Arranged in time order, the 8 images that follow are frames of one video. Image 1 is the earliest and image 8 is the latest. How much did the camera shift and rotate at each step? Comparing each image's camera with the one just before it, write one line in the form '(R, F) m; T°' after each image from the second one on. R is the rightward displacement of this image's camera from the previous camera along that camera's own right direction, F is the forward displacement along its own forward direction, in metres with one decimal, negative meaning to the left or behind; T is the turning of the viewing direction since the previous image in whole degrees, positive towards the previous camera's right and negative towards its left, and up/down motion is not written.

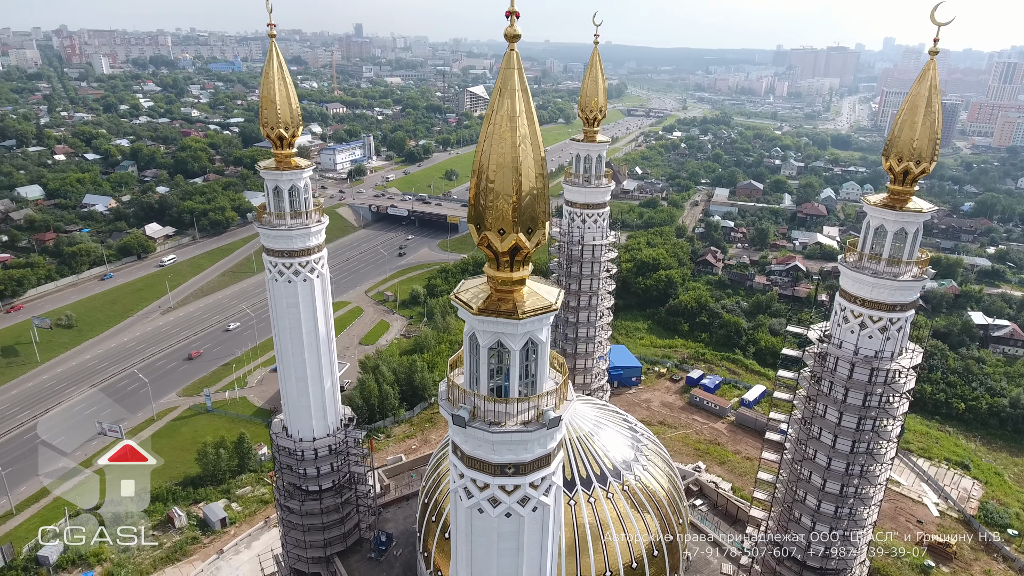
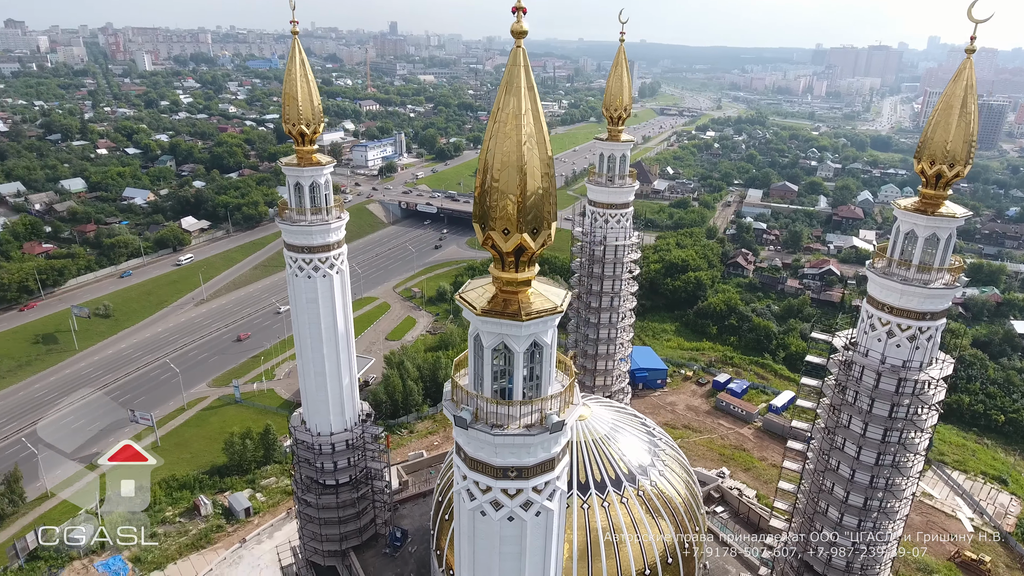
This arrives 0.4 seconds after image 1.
(+0.3, +0.1) m; -3°
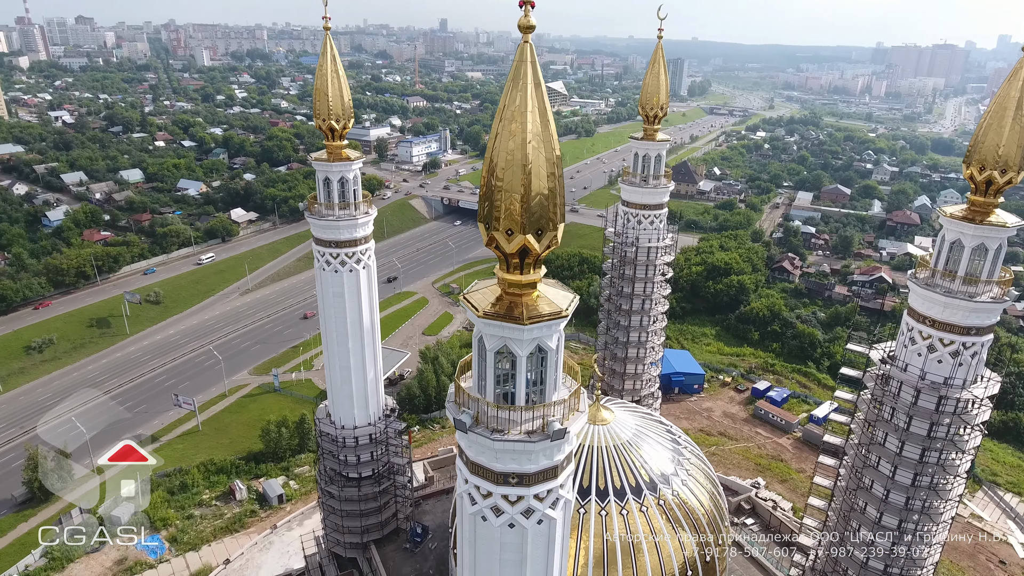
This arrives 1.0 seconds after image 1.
(+0.4, +0.2) m; -4°
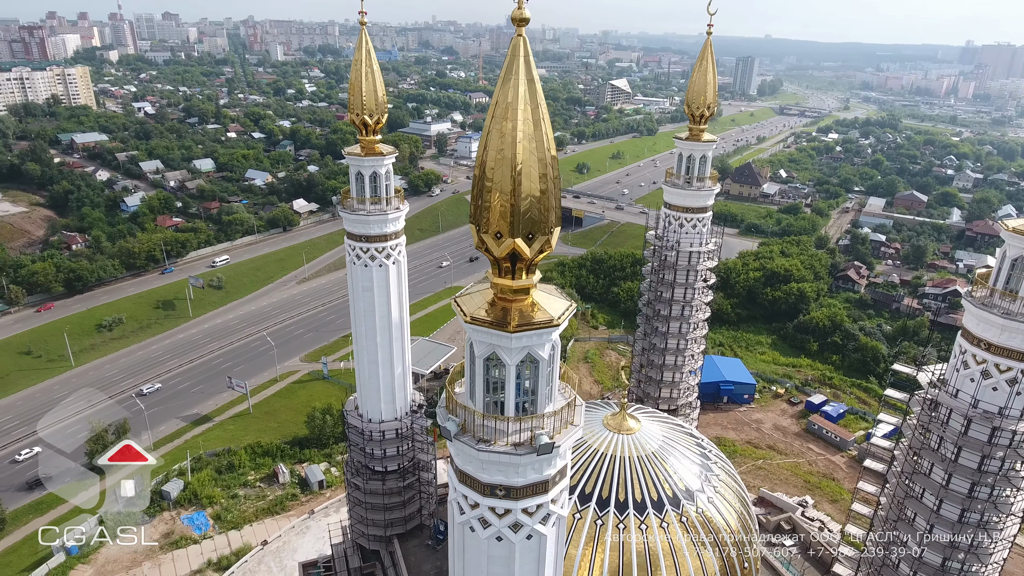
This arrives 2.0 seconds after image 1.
(+0.6, +0.3) m; -5°
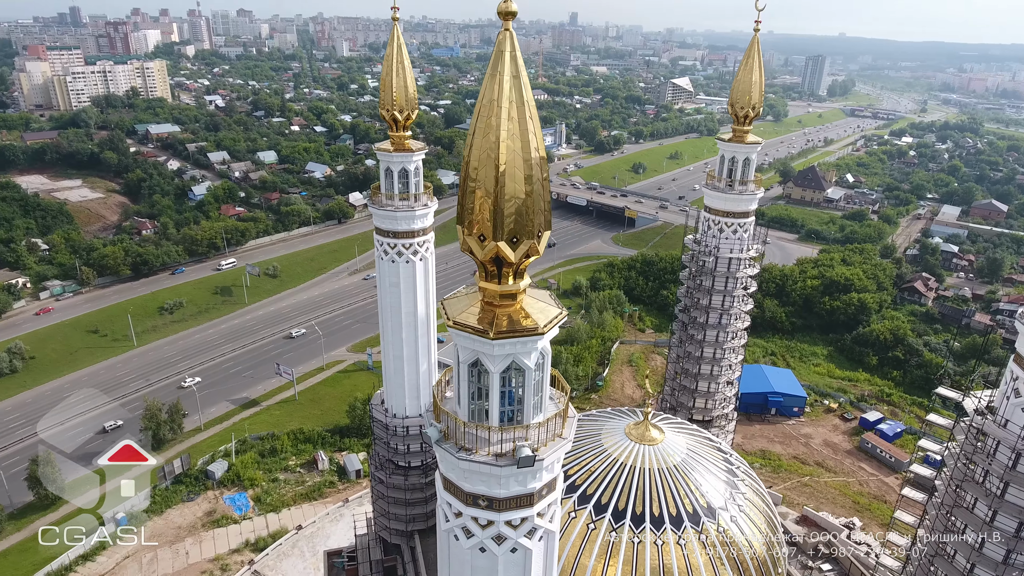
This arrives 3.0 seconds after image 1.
(+0.6, +0.3) m; -5°
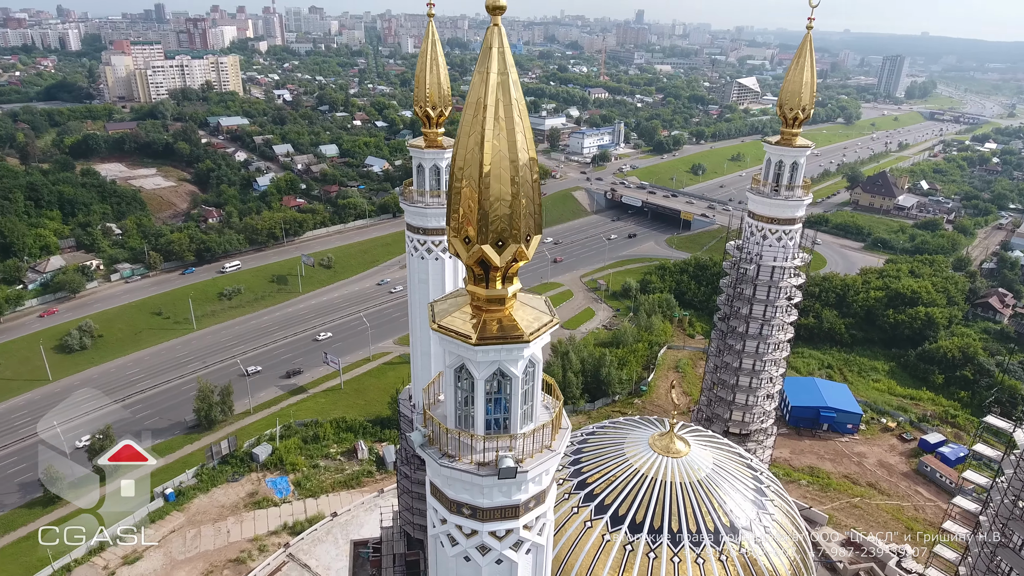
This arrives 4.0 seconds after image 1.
(+0.6, +0.2) m; -5°
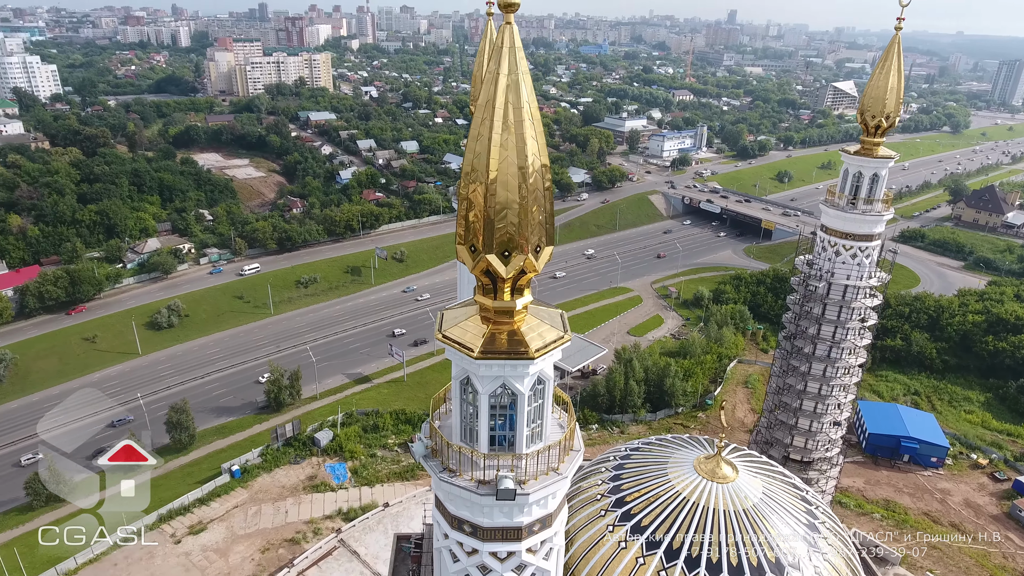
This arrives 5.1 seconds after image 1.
(+0.6, +0.3) m; -7°
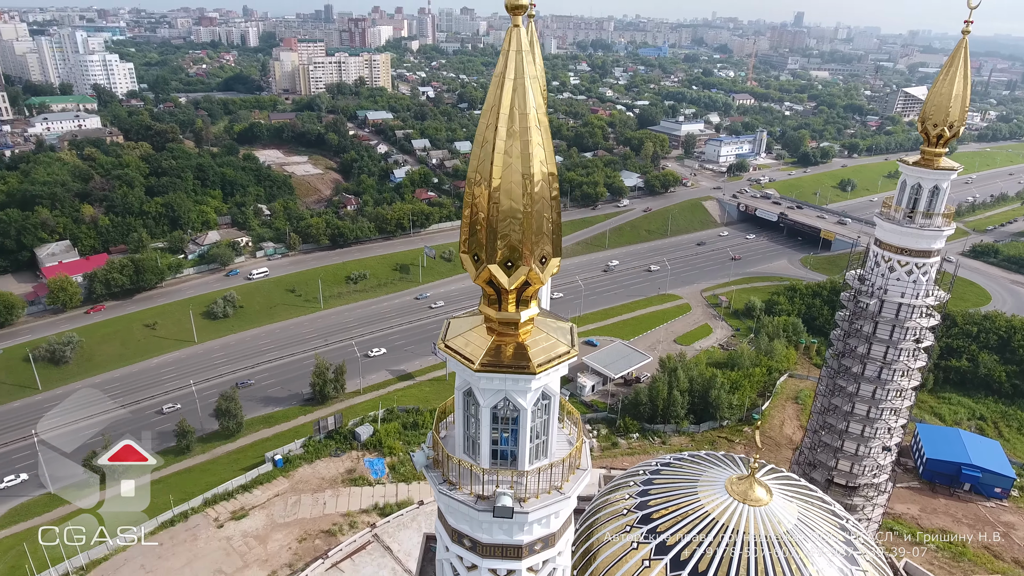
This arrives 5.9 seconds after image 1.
(+0.4, +0.2) m; -4°
